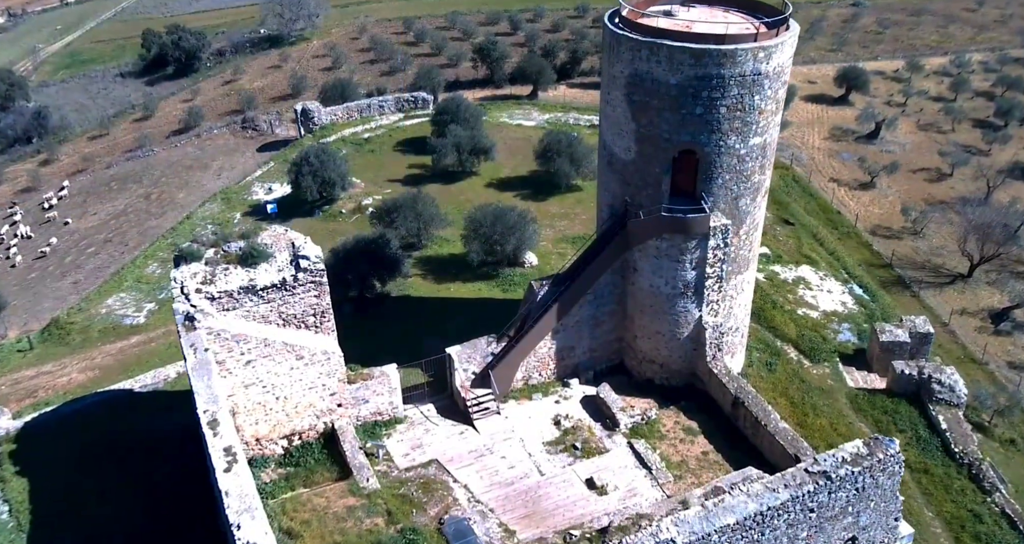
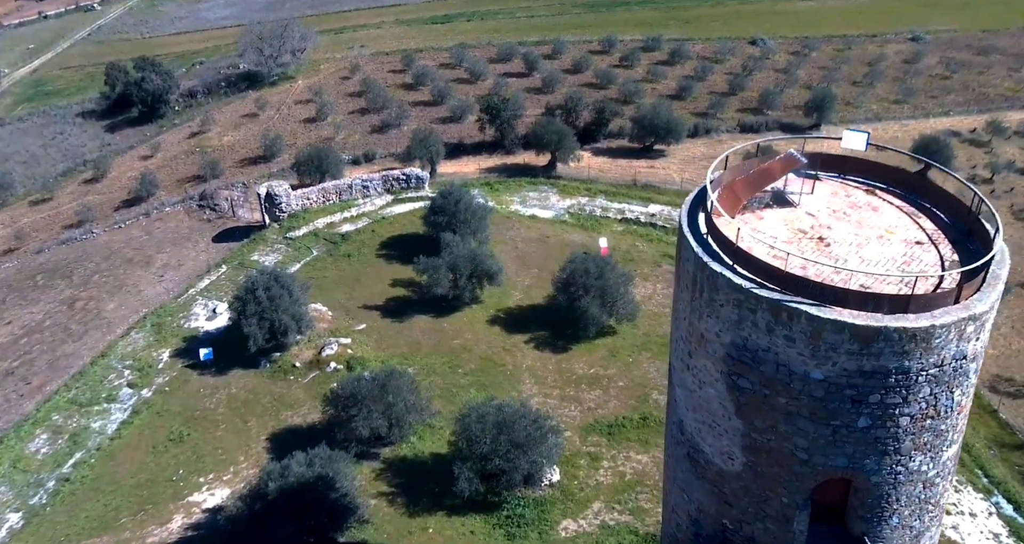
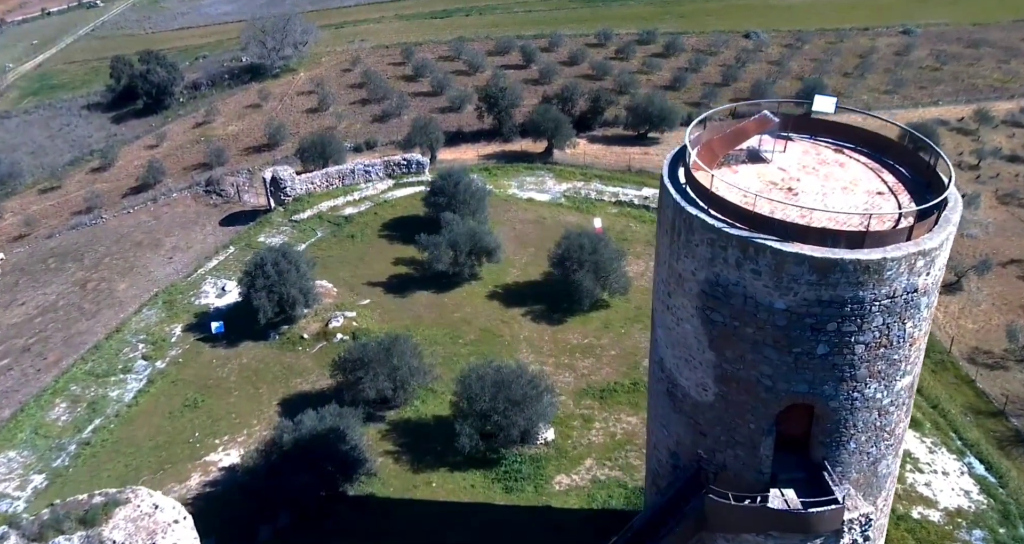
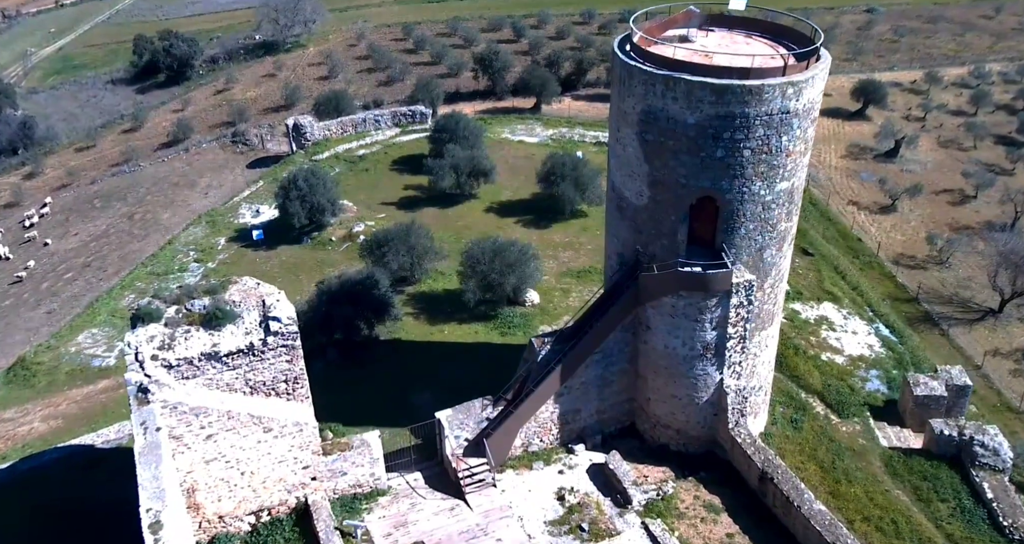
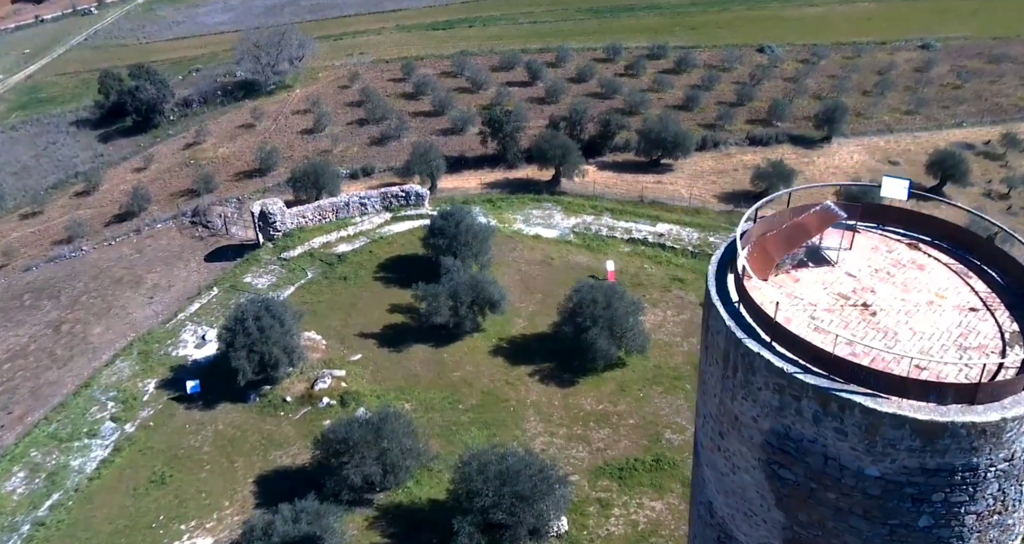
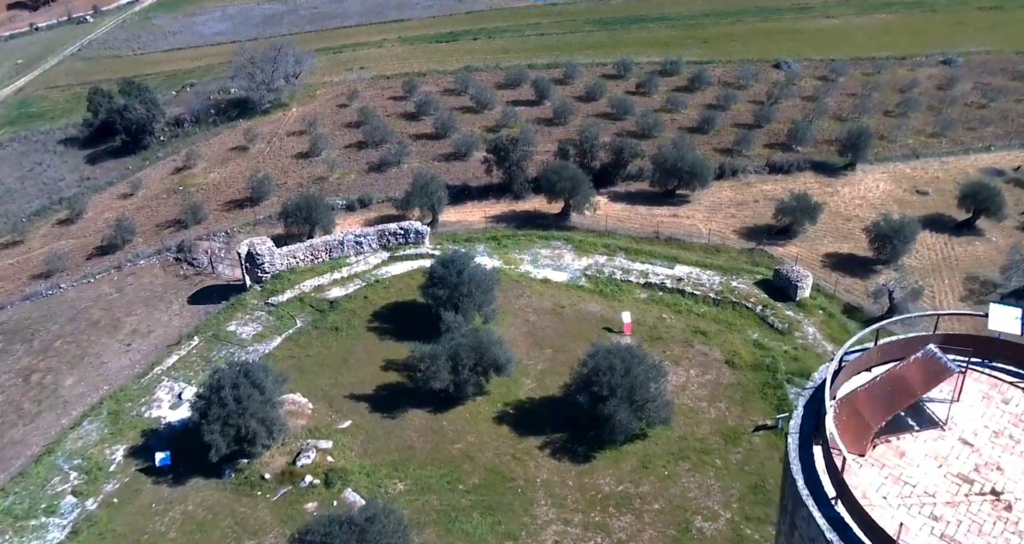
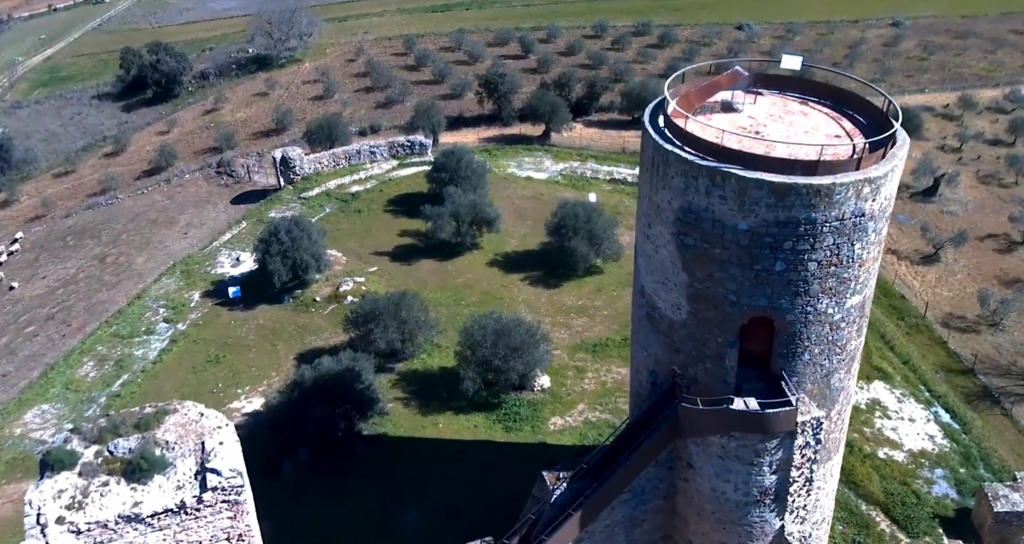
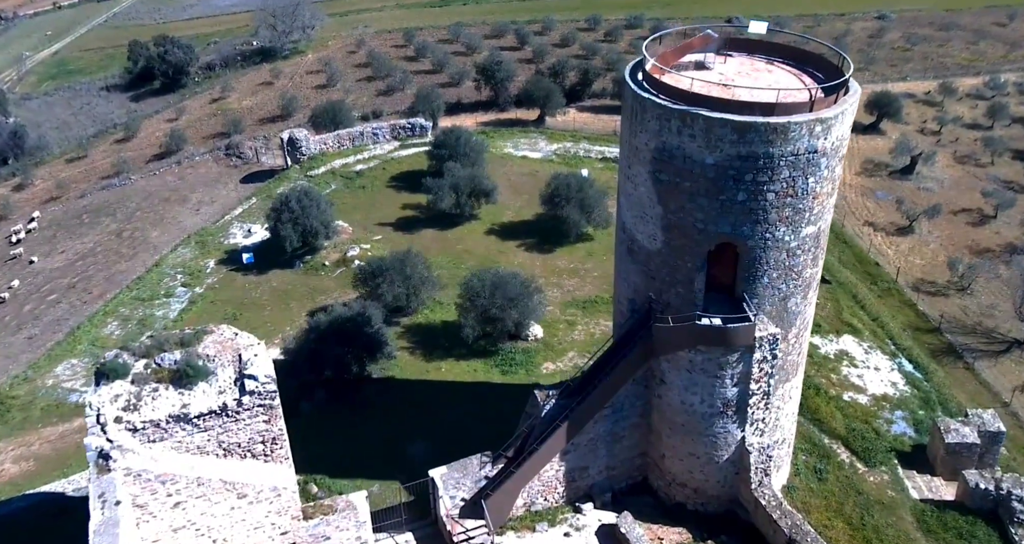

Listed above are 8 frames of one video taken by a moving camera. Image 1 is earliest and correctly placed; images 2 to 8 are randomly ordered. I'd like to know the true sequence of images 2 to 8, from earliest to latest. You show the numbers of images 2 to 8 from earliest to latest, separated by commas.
4, 8, 7, 3, 2, 5, 6
